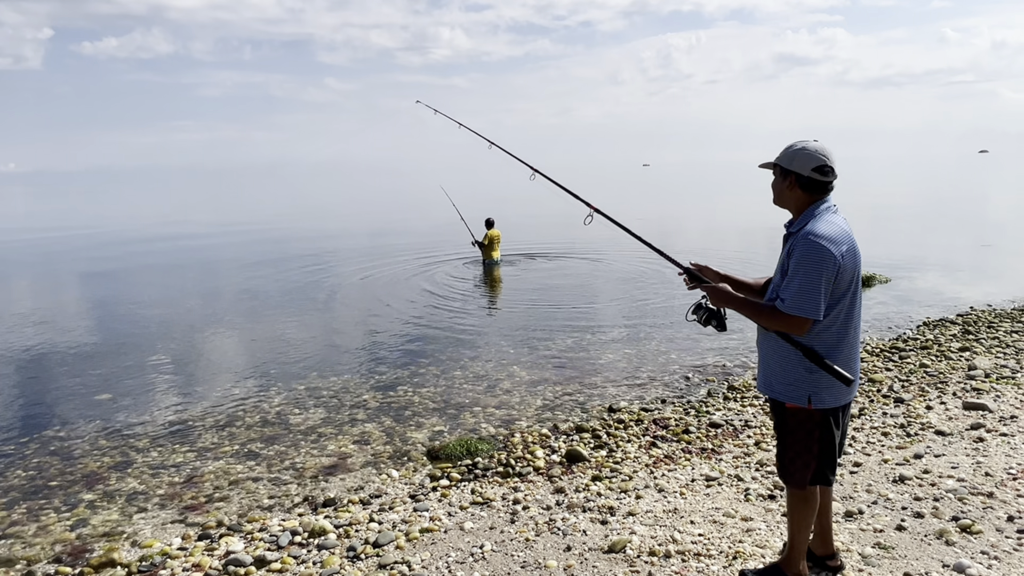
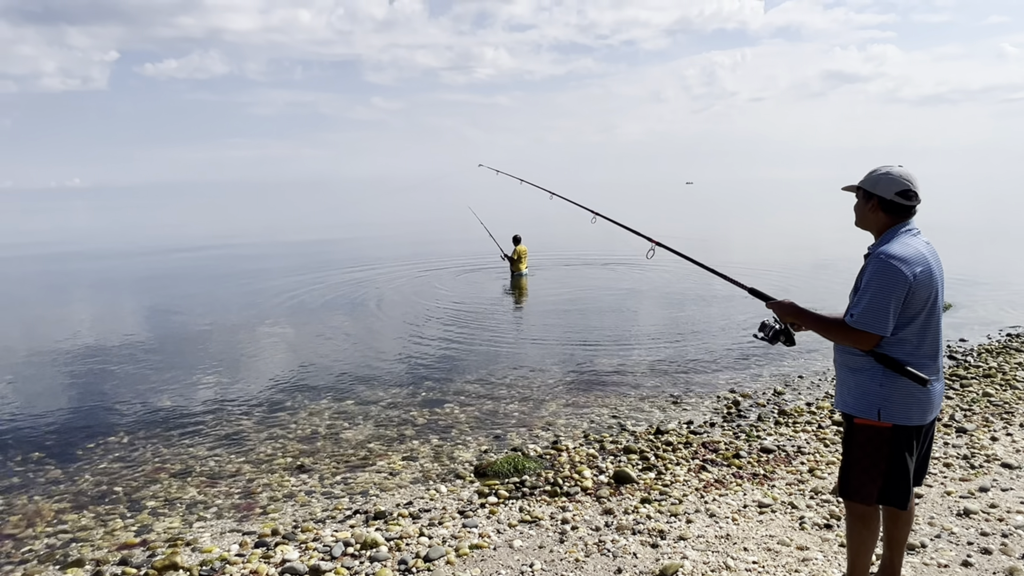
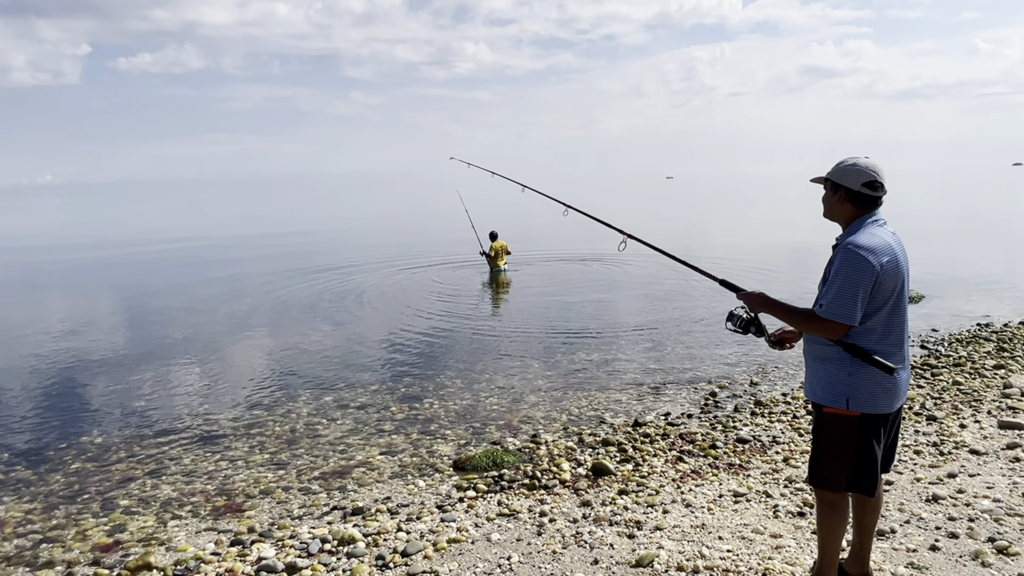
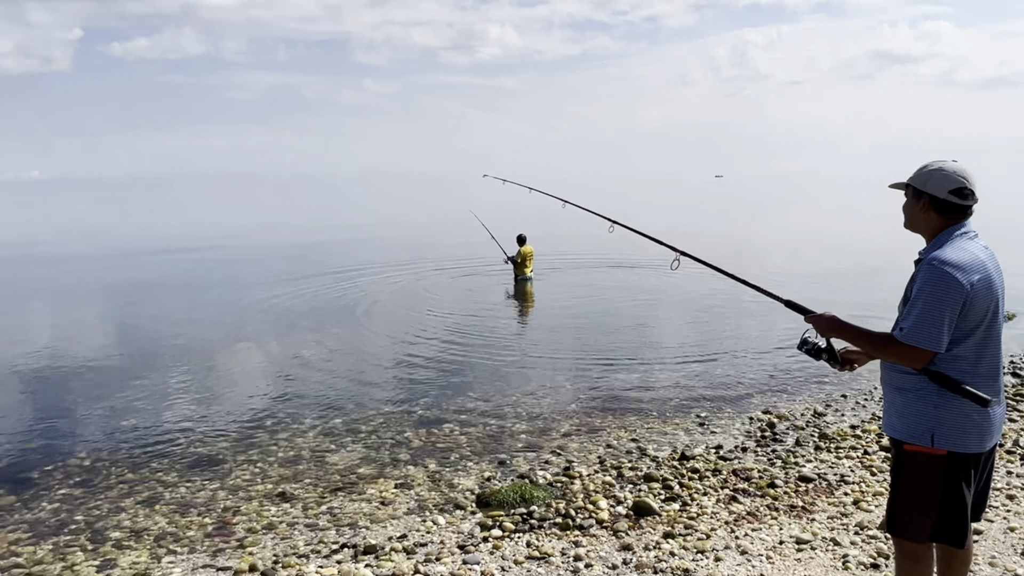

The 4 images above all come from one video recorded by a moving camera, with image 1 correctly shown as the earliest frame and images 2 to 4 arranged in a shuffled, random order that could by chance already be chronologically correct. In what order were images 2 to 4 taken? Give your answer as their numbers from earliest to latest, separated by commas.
3, 2, 4
